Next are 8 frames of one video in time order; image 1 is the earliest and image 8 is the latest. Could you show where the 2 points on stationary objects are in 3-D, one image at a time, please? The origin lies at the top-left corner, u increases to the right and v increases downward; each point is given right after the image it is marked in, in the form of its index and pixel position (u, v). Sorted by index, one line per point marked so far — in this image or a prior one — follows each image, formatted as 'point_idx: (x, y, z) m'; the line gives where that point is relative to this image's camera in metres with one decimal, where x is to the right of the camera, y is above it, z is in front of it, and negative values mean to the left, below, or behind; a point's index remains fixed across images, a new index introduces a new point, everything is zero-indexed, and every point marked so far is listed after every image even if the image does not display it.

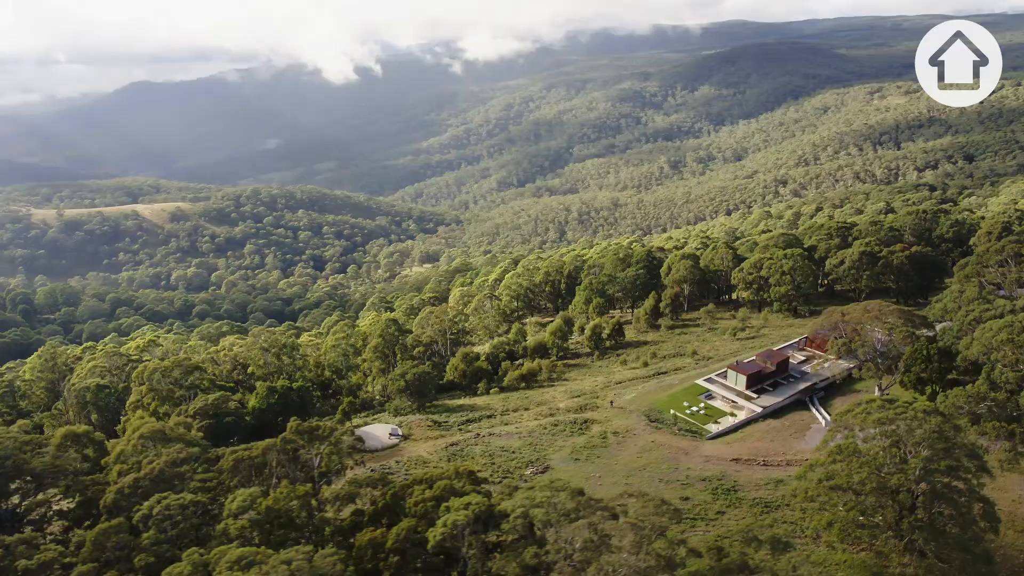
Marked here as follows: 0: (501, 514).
0: (-0.4, -5.8, +18.8) m
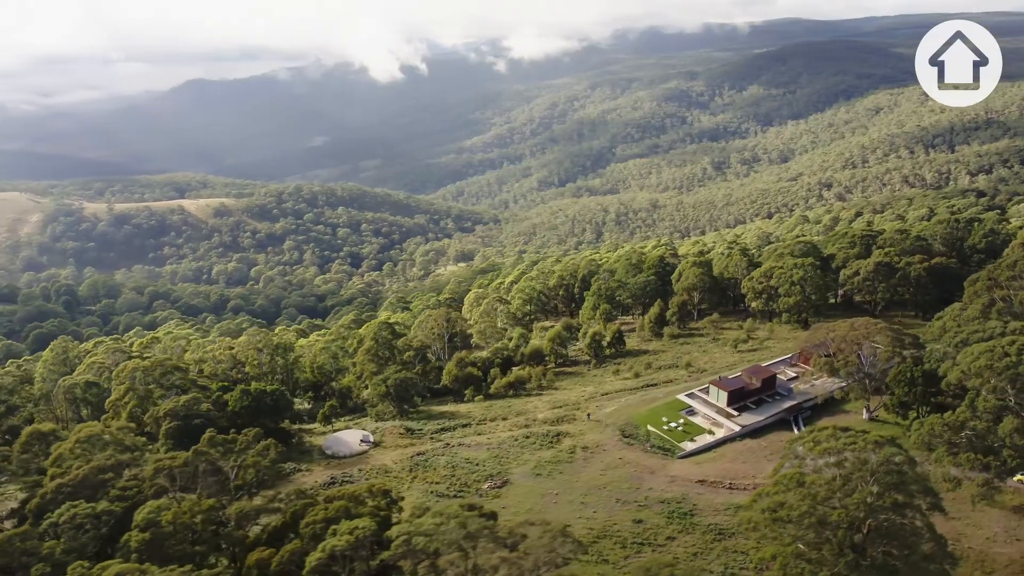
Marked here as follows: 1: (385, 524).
0: (-3.2, -6.3, +18.2) m
1: (-3.4, -6.2, +19.1) m
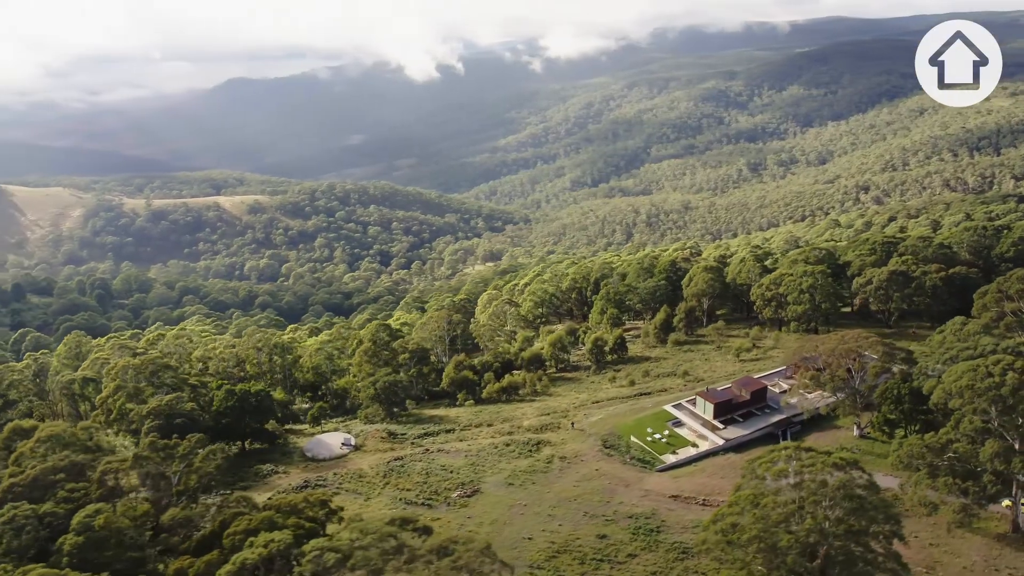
0: (-5.2, -6.5, +18.0) m
1: (-5.4, -6.5, +18.8) m
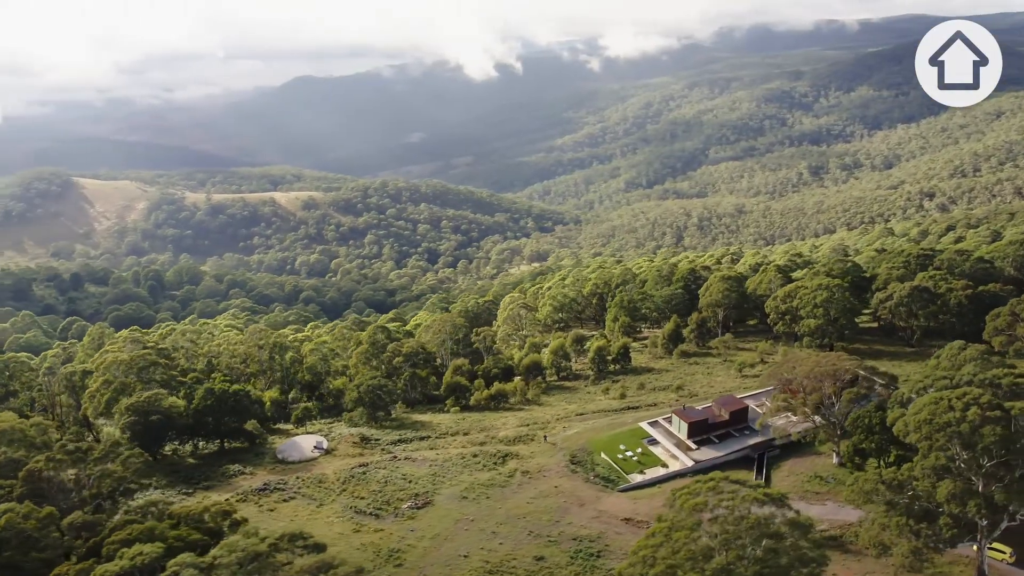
0: (-8.4, -6.8, +17.9) m
1: (-8.5, -6.8, +18.7) m
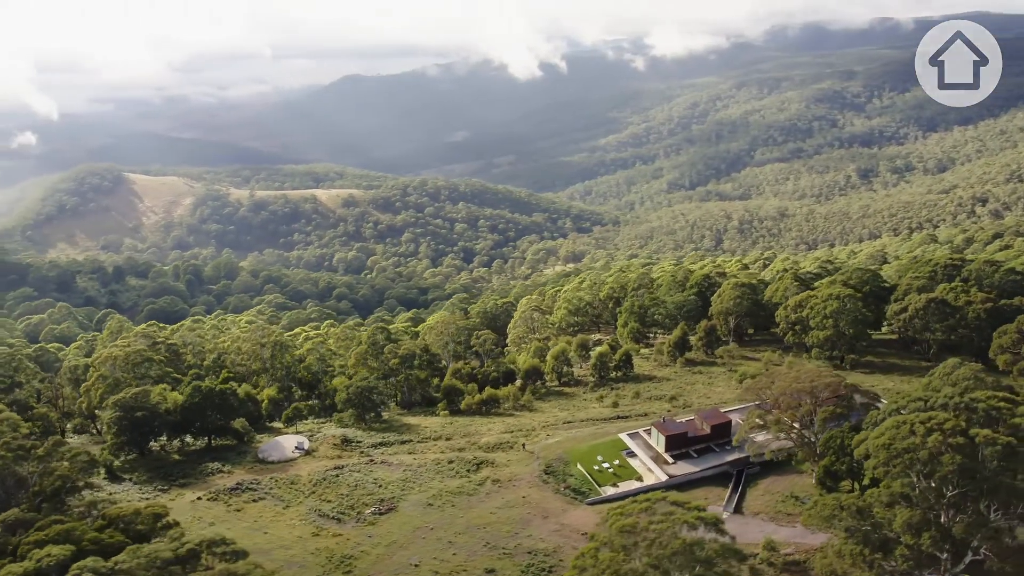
0: (-10.8, -7.0, +18.1) m
1: (-10.9, -6.9, +18.9) m
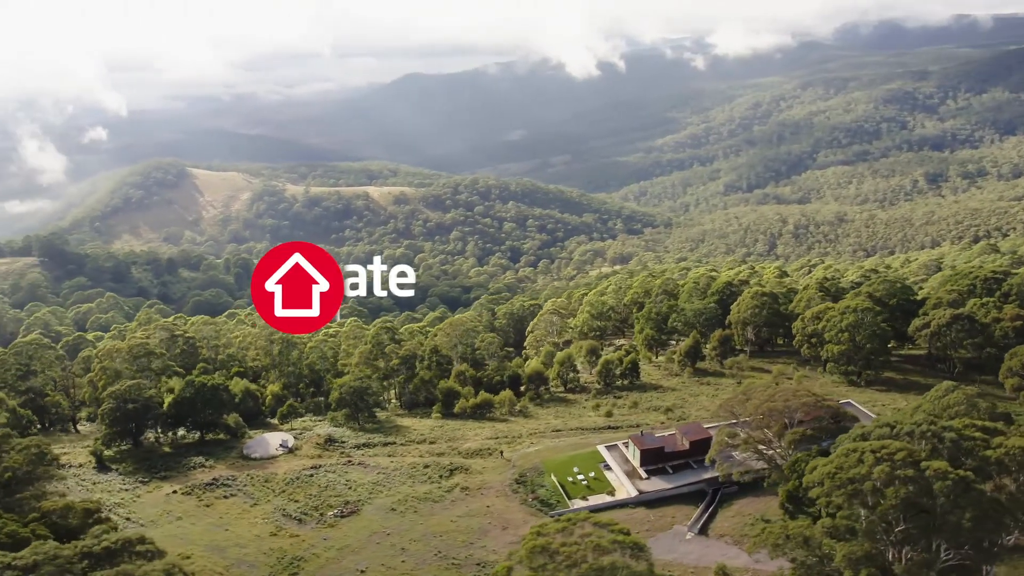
0: (-13.5, -7.0, +18.6) m
1: (-13.5, -6.9, +19.4) m
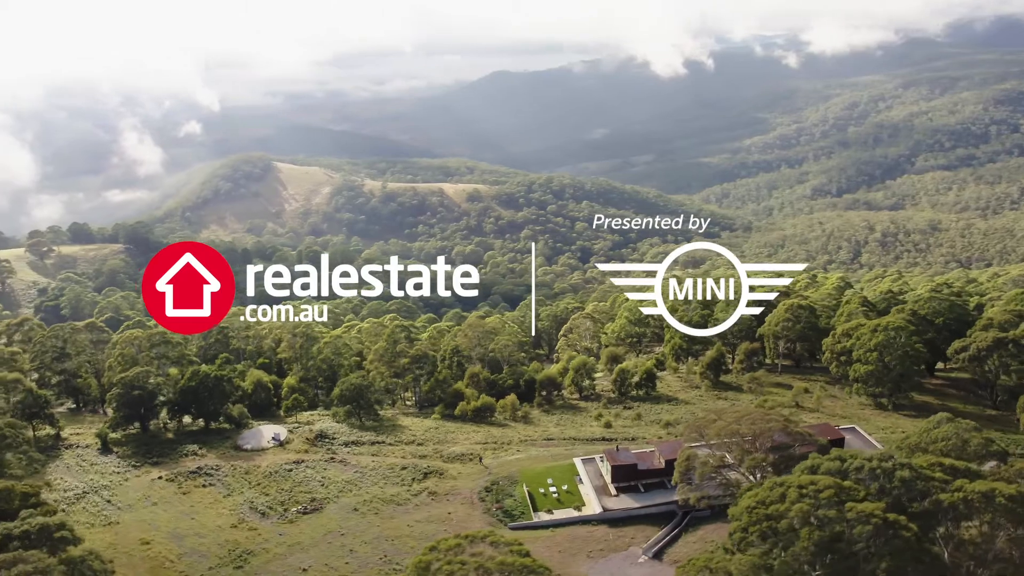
0: (-16.7, -6.8, +19.8) m
1: (-16.5, -6.8, +20.7) m
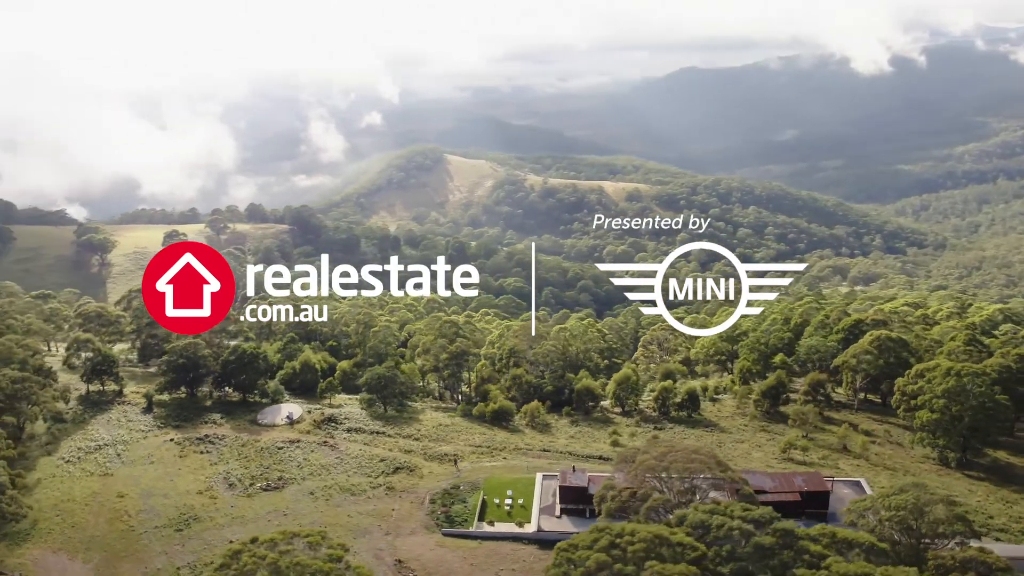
0: (-21.7, -5.8, +24.0) m
1: (-21.3, -5.7, +24.8) m
